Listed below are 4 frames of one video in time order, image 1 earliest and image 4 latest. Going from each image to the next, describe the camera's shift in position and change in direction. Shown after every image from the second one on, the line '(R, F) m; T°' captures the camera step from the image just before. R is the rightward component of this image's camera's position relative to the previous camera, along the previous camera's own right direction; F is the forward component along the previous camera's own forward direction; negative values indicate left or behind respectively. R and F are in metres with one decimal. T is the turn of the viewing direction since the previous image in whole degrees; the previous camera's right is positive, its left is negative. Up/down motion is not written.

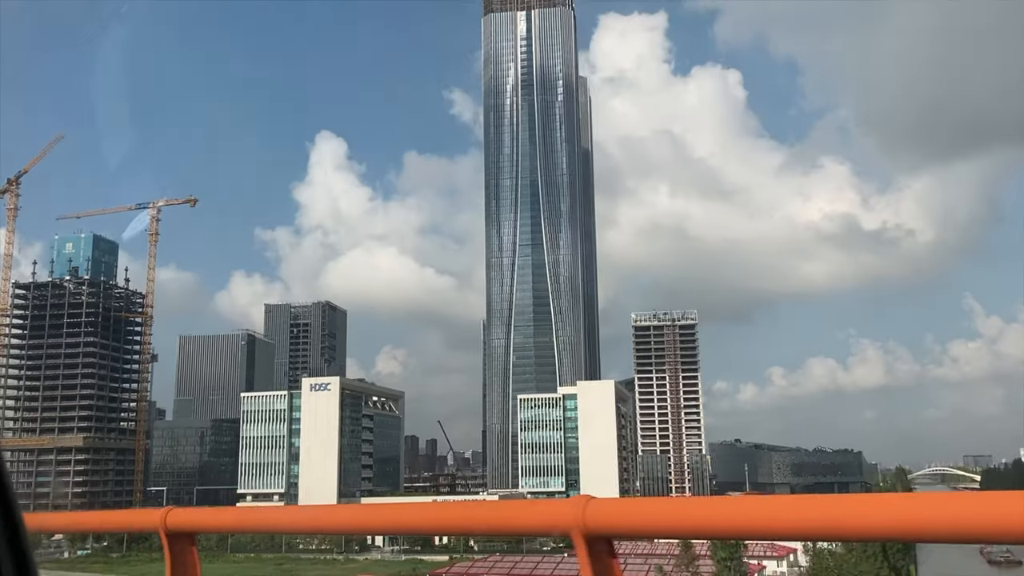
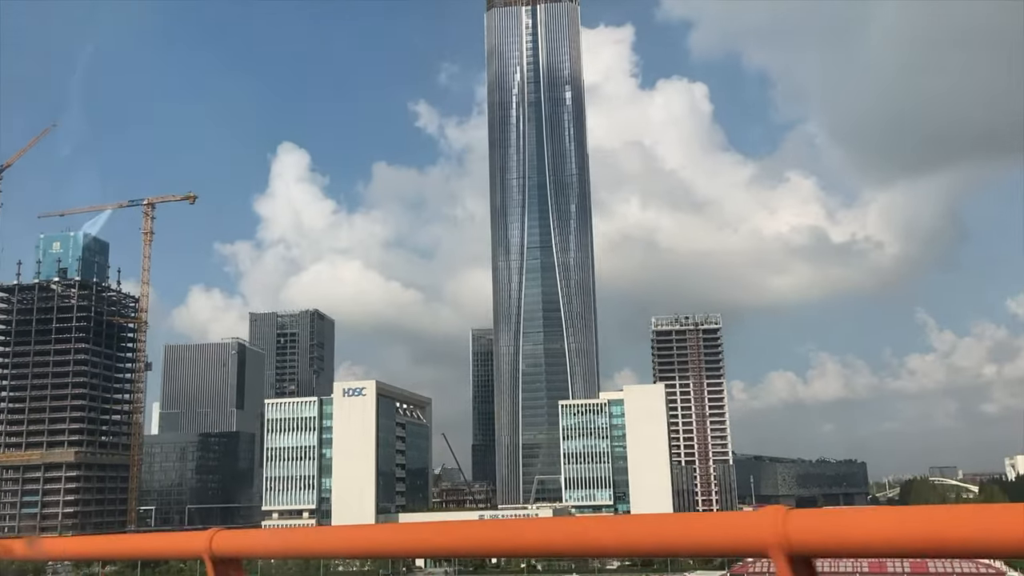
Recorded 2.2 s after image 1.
(-1.7, +1.2) m; +3°
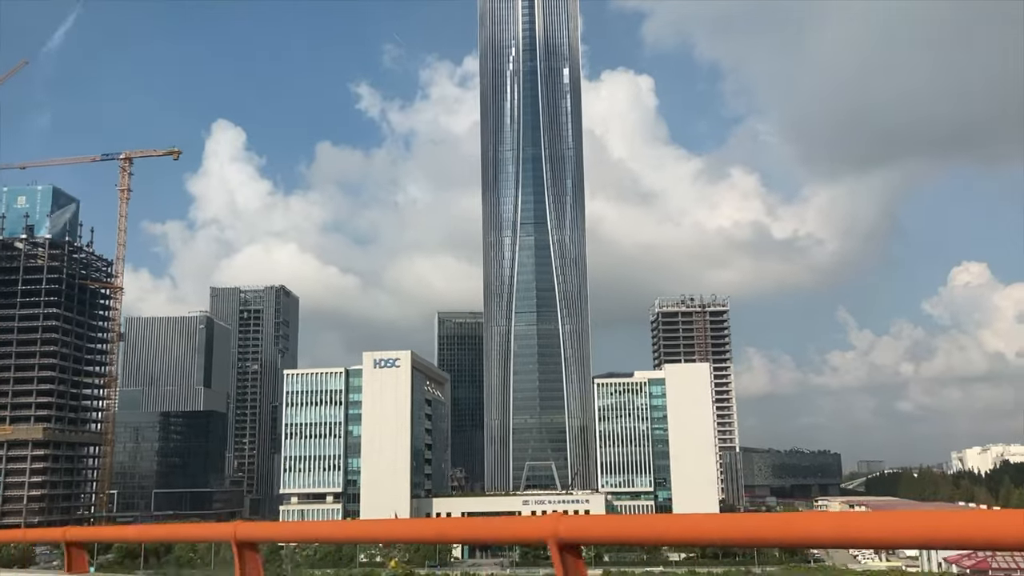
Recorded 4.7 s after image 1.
(-2.0, +1.3) m; +5°
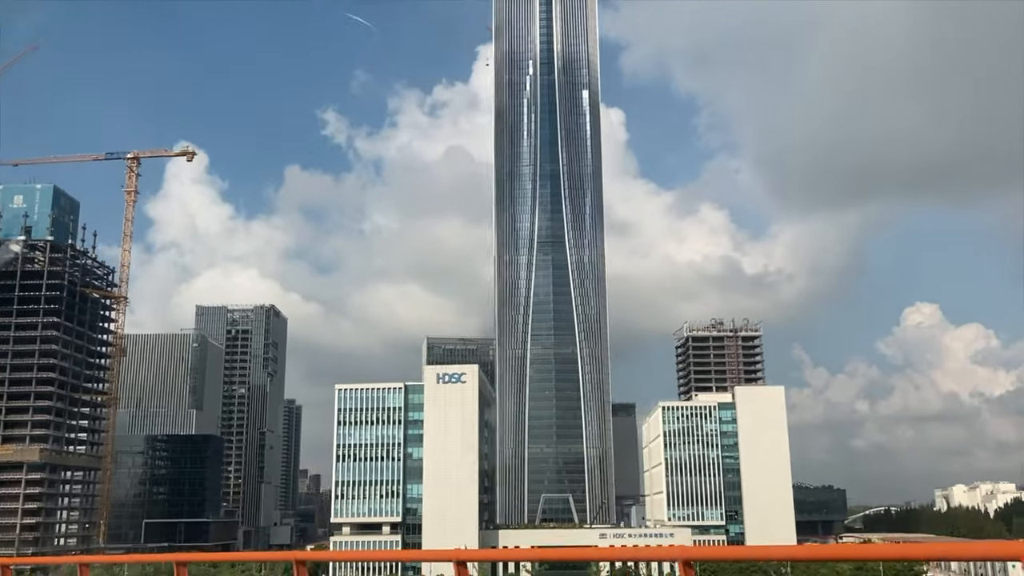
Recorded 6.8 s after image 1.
(-1.9, +1.2) m; +3°
